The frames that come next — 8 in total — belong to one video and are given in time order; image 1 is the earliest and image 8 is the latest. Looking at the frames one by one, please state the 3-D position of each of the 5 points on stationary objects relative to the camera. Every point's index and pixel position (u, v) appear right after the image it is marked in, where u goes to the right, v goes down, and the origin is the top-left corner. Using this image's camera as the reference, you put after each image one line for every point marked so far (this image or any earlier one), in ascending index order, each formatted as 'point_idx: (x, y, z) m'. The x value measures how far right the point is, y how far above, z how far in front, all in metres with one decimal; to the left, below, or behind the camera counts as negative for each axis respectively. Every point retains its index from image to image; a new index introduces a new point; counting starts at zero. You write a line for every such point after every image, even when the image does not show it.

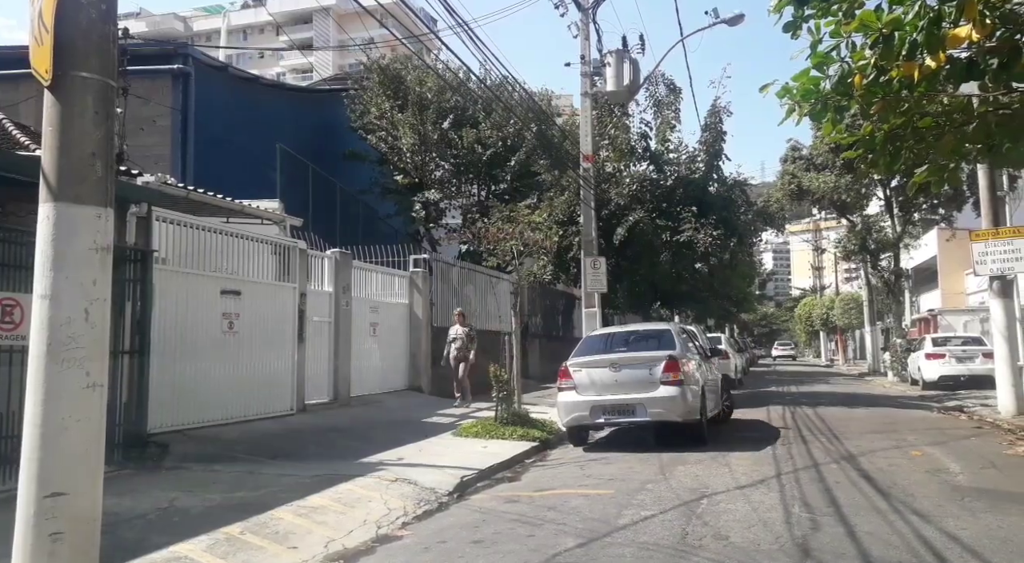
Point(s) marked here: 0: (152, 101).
0: (-7.6, +3.8, +16.9) m
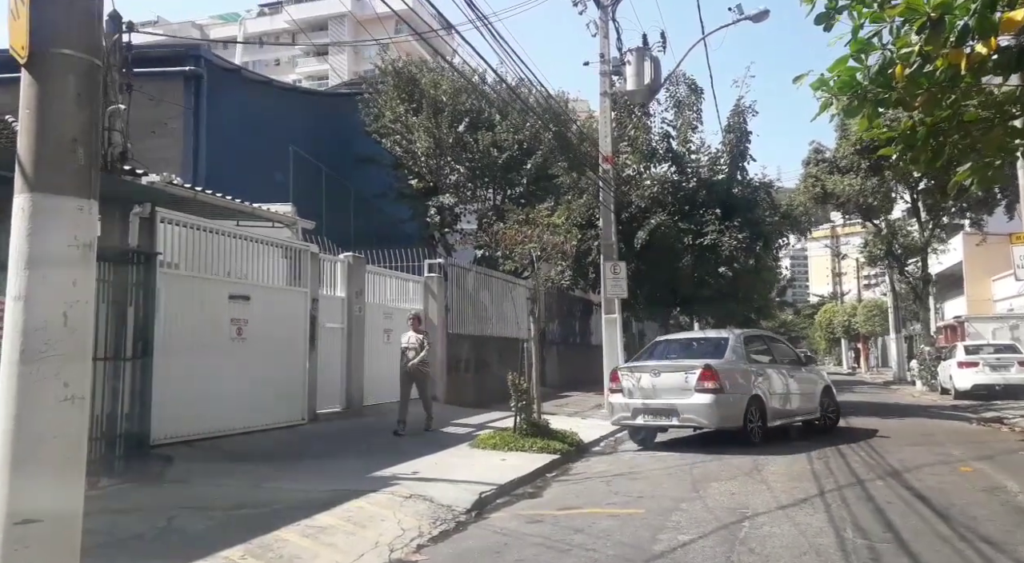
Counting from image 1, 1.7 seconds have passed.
0: (-7.2, +3.7, +16.6) m
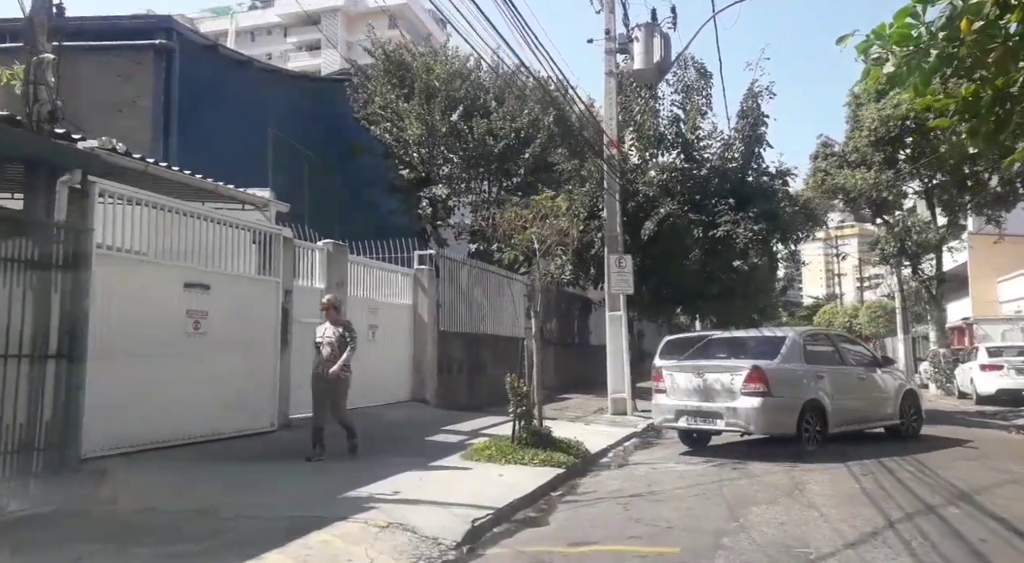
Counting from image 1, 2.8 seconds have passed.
0: (-7.3, +3.9, +15.3) m
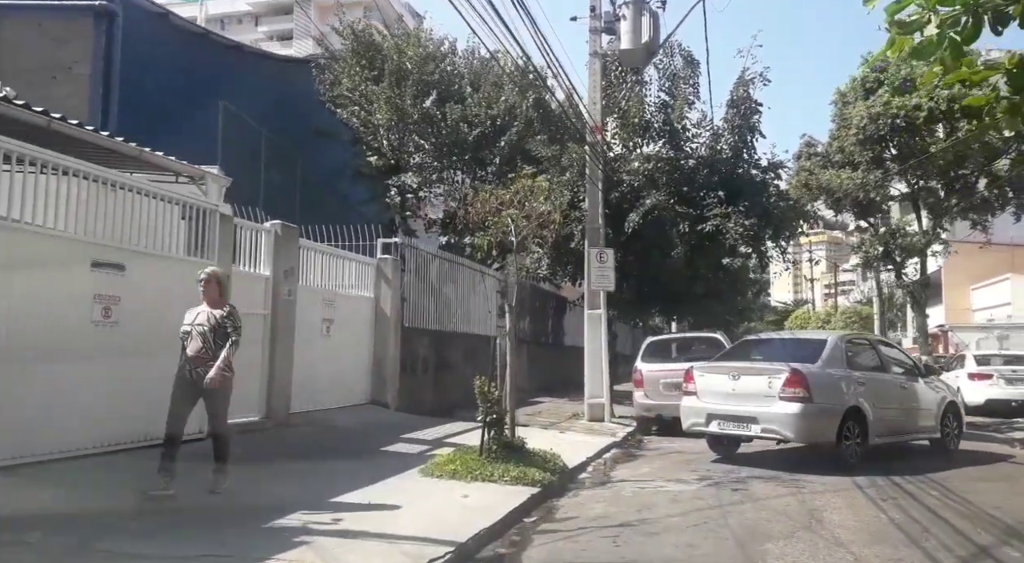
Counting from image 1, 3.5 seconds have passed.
0: (-7.7, +4.1, +13.8) m
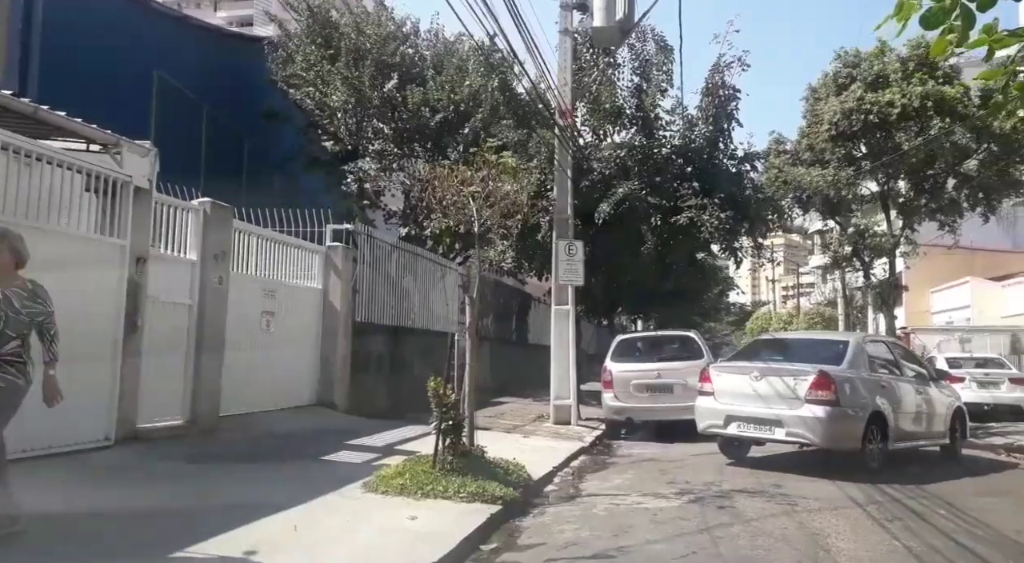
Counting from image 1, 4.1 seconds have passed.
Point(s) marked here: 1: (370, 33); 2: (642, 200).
0: (-8.3, +4.4, +12.5) m
1: (-3.4, +5.9, +18.7) m
2: (+2.3, +1.4, +13.9) m
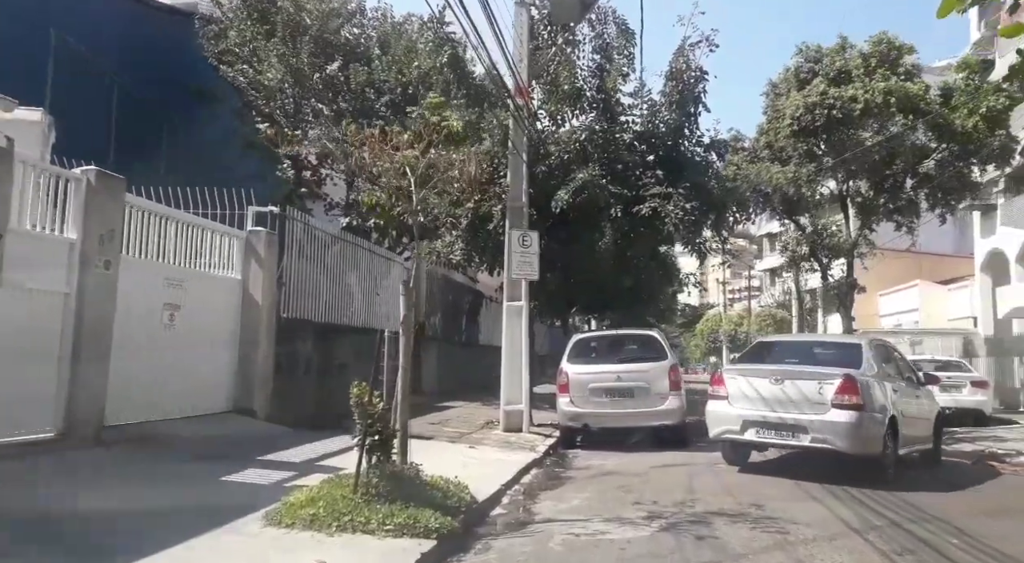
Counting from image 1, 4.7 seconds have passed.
0: (-9.0, +4.6, +10.8) m
1: (-4.4, +6.0, +17.3) m
2: (+1.4, +1.5, +12.8) m
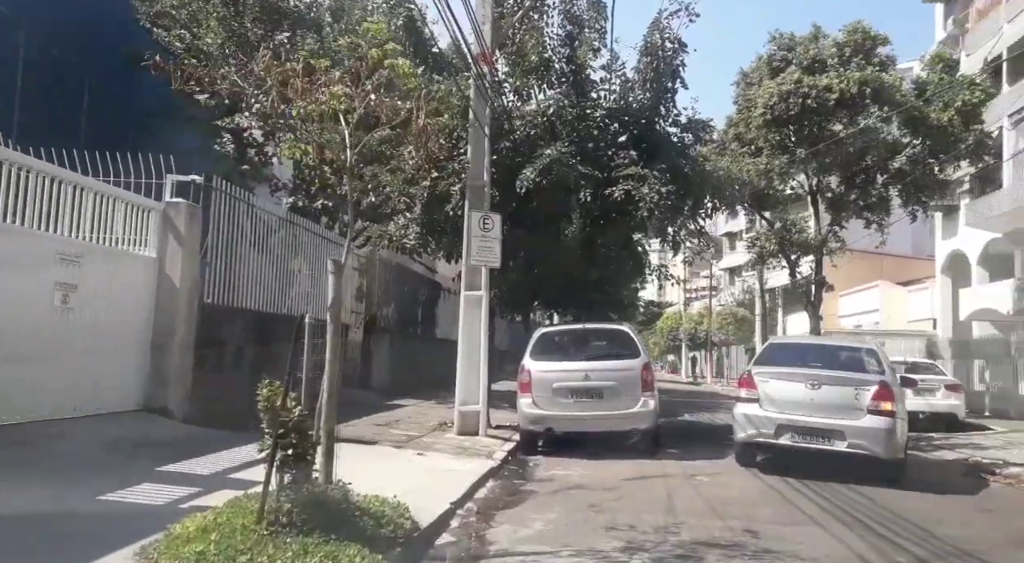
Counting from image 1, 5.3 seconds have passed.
0: (-9.4, +4.9, +9.2) m
1: (-5.1, +6.3, +15.9) m
2: (+0.9, +1.6, +11.7) m
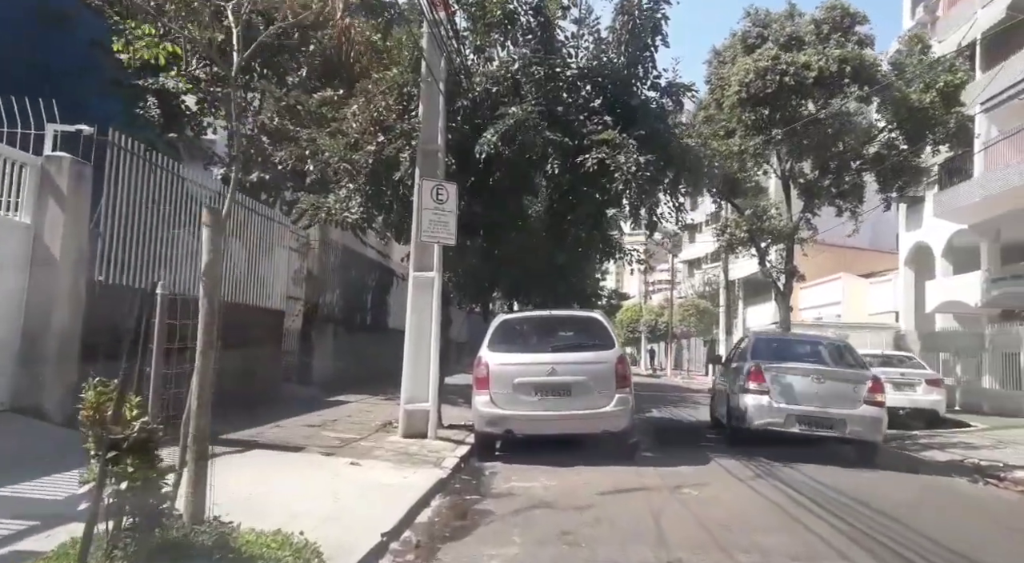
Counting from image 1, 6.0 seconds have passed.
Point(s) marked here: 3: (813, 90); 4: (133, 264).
0: (-9.7, +5.2, +7.2) m
1: (-5.8, +6.6, +14.1) m
2: (+0.3, +1.9, +10.3) m
3: (+7.3, +4.6, +19.2) m
4: (-4.0, +0.2, +8.4) m
